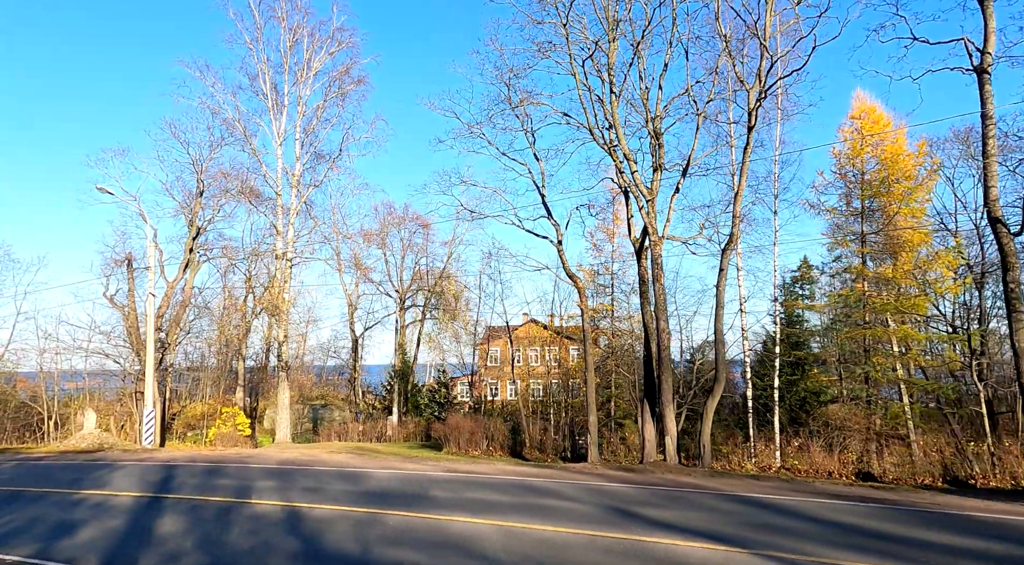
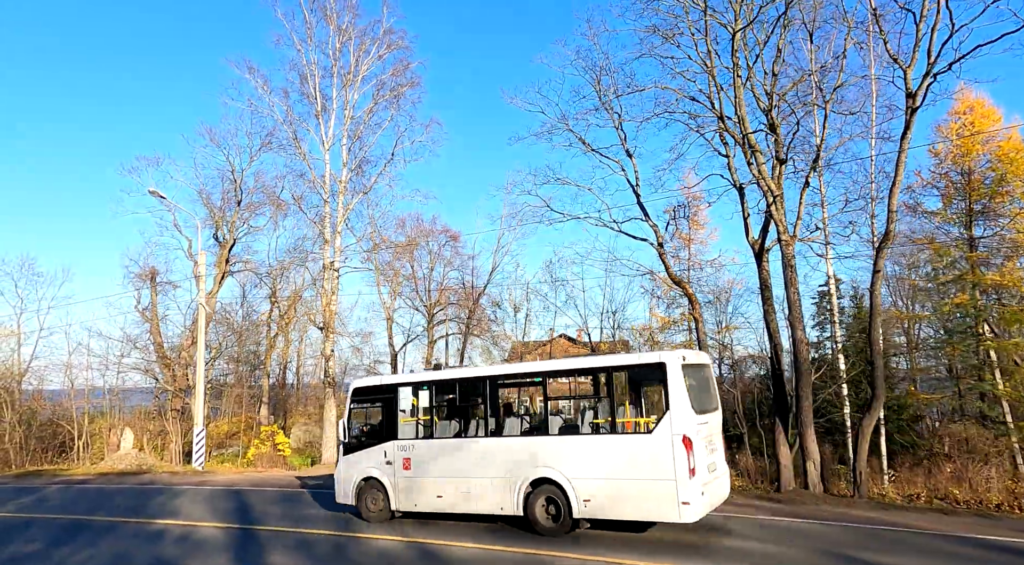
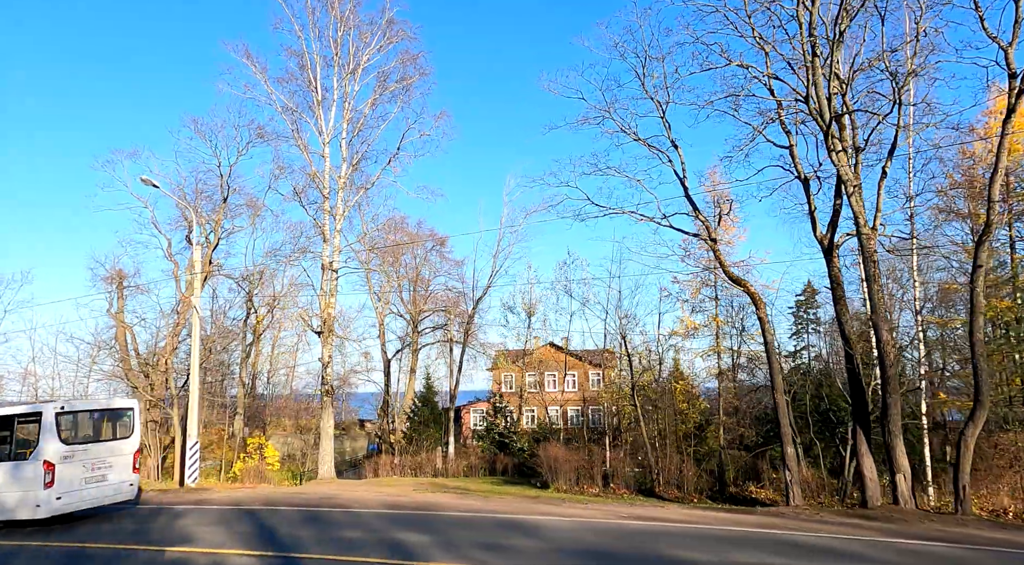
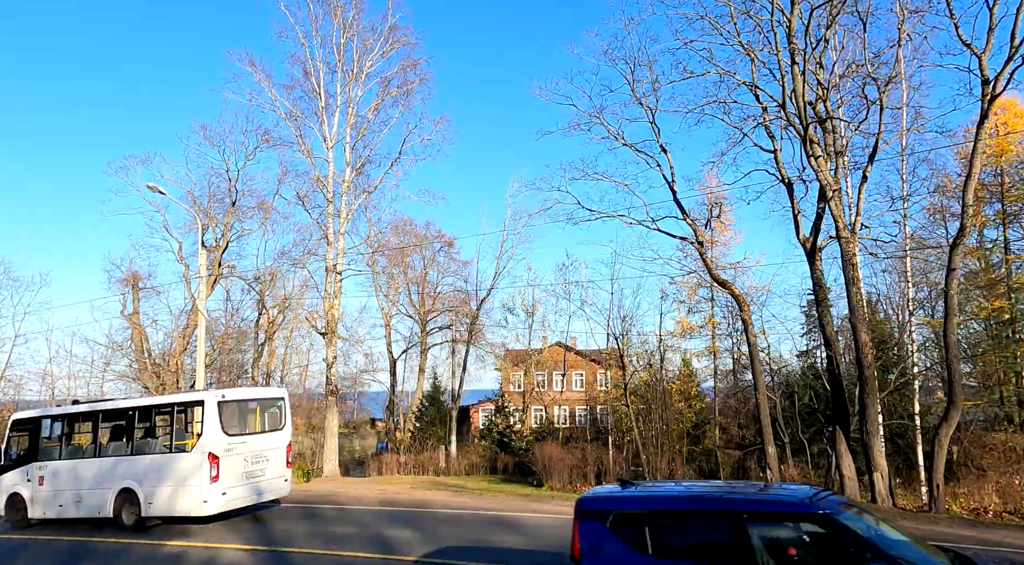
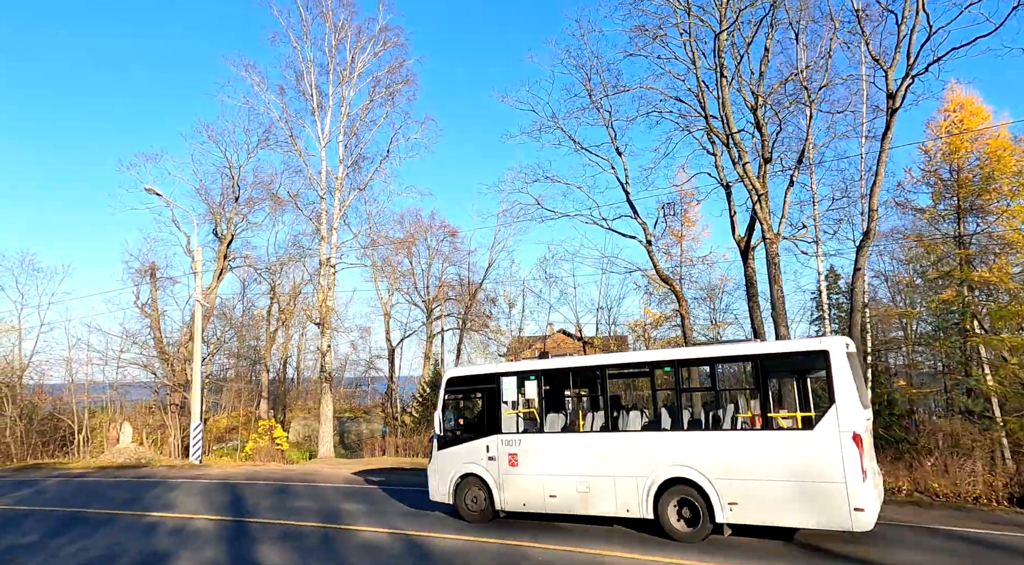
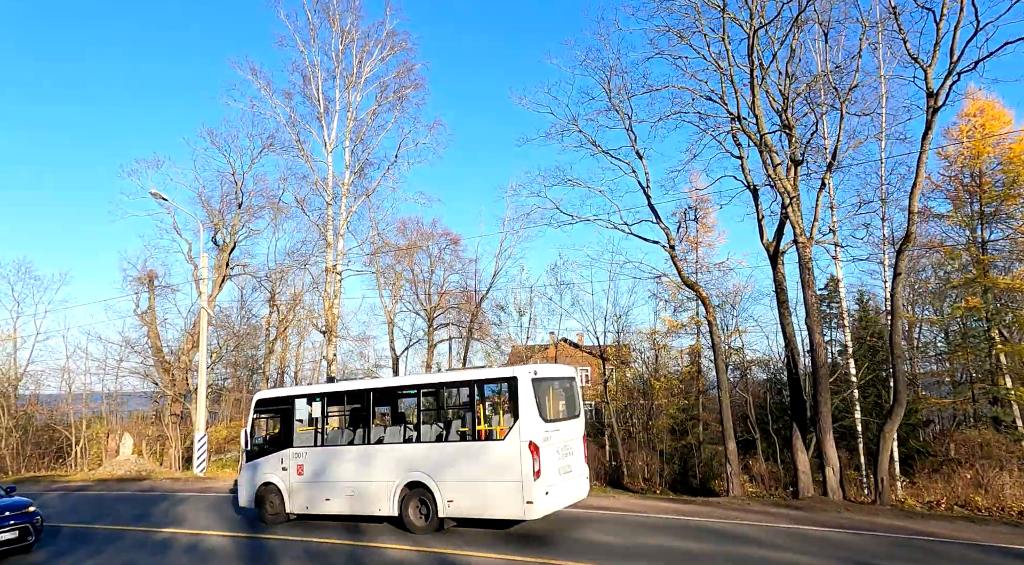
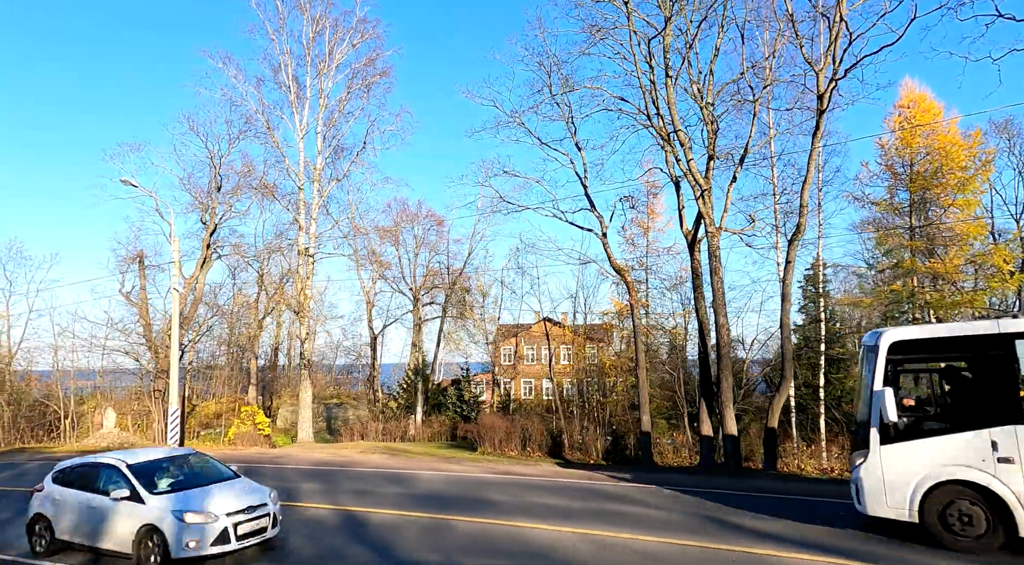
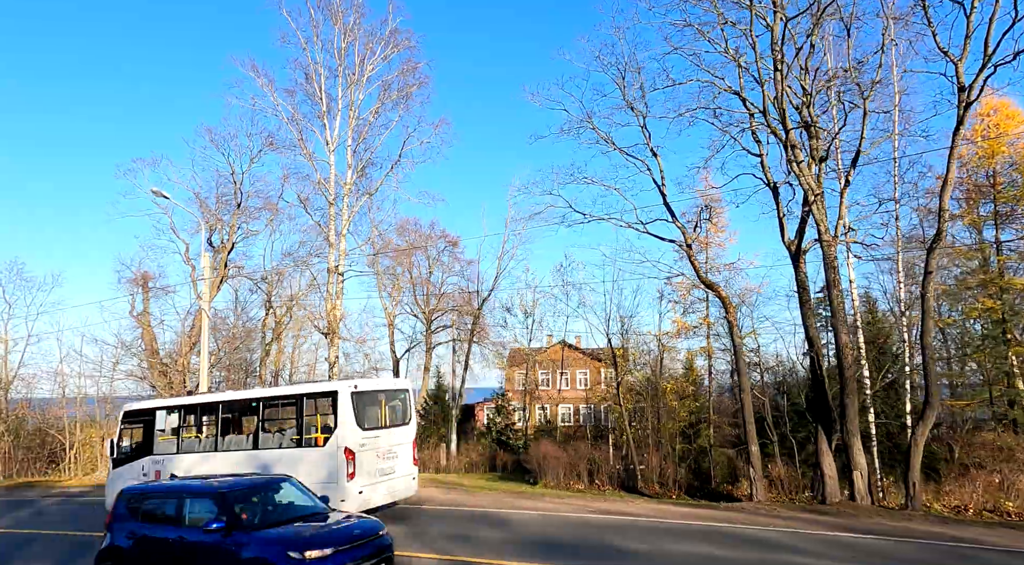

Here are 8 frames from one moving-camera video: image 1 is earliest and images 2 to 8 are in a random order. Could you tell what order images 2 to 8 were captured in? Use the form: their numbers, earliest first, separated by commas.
7, 5, 2, 6, 8, 4, 3
